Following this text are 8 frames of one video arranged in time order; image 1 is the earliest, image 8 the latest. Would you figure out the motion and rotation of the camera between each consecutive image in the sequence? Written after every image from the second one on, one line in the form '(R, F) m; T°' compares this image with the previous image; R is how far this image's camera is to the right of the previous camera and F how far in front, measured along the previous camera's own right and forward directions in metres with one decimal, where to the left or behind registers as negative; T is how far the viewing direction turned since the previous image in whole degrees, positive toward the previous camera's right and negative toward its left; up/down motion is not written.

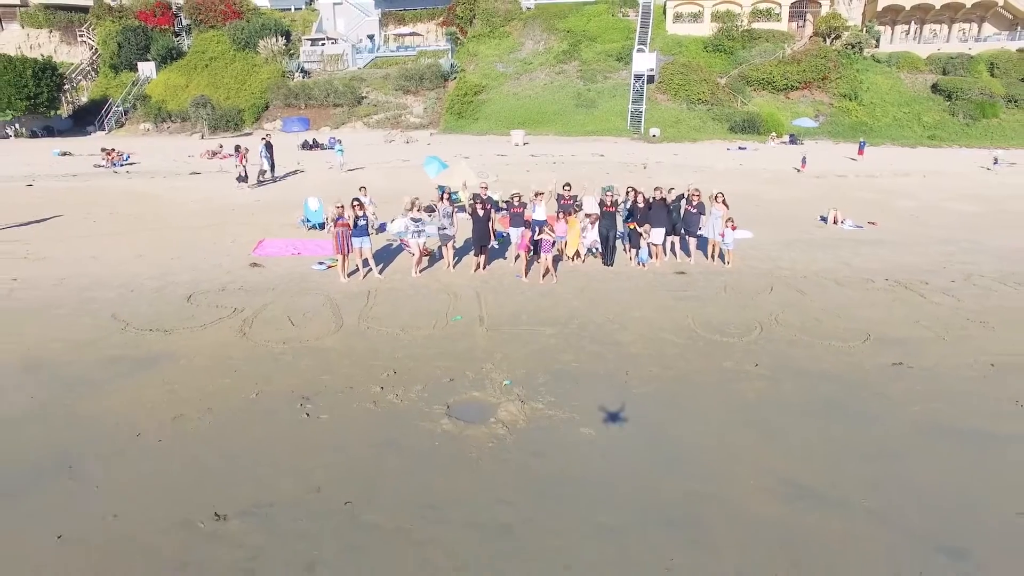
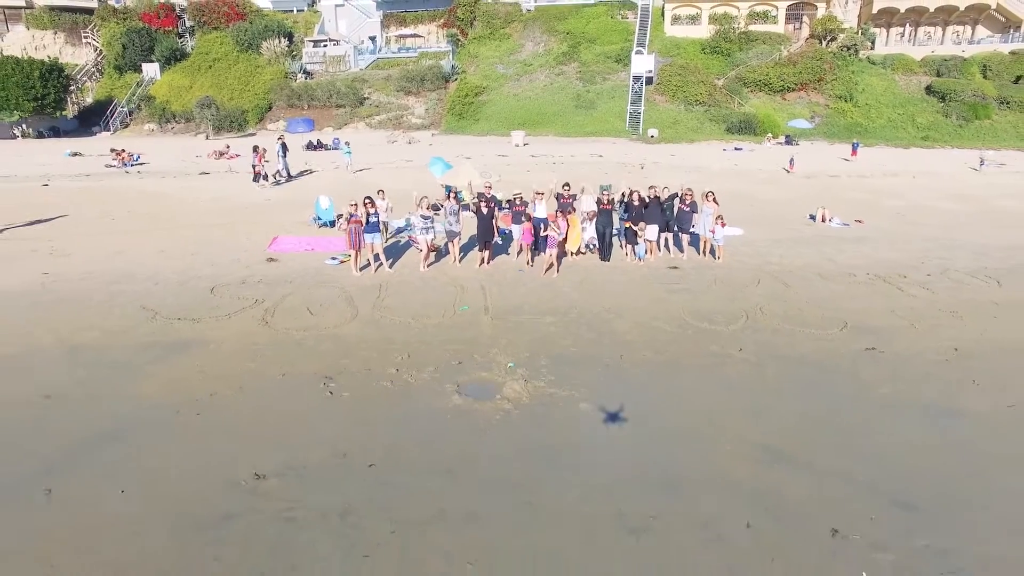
(0.0, -0.6) m; 0°
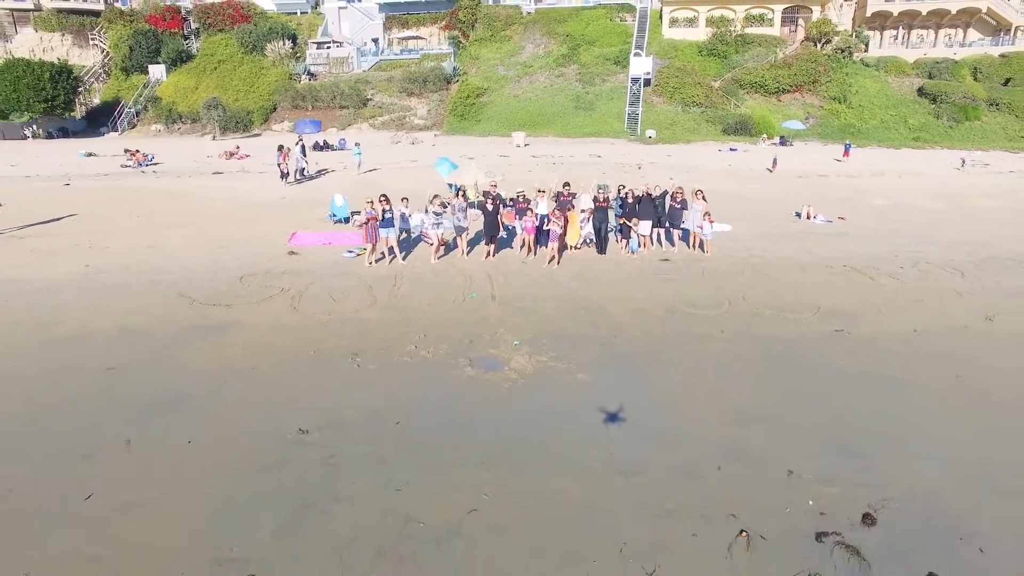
(-0.1, -0.9) m; 0°
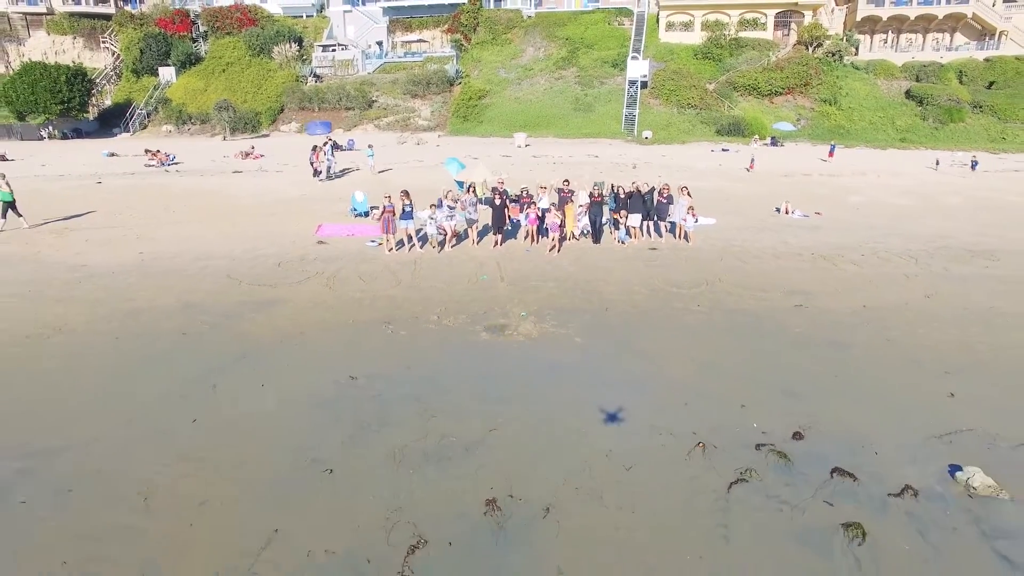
(-0.1, -1.5) m; 0°
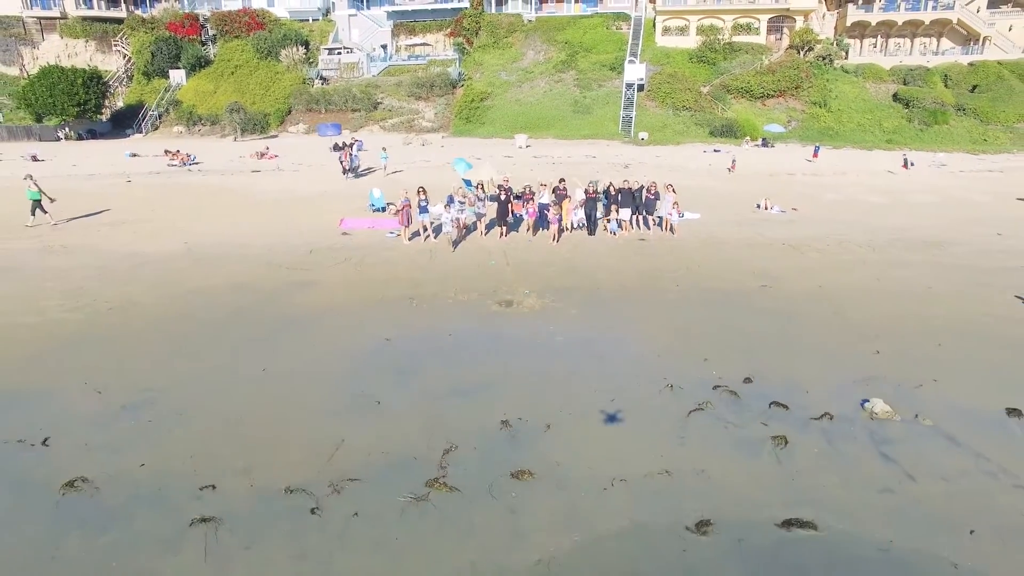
(-0.1, -1.7) m; 0°
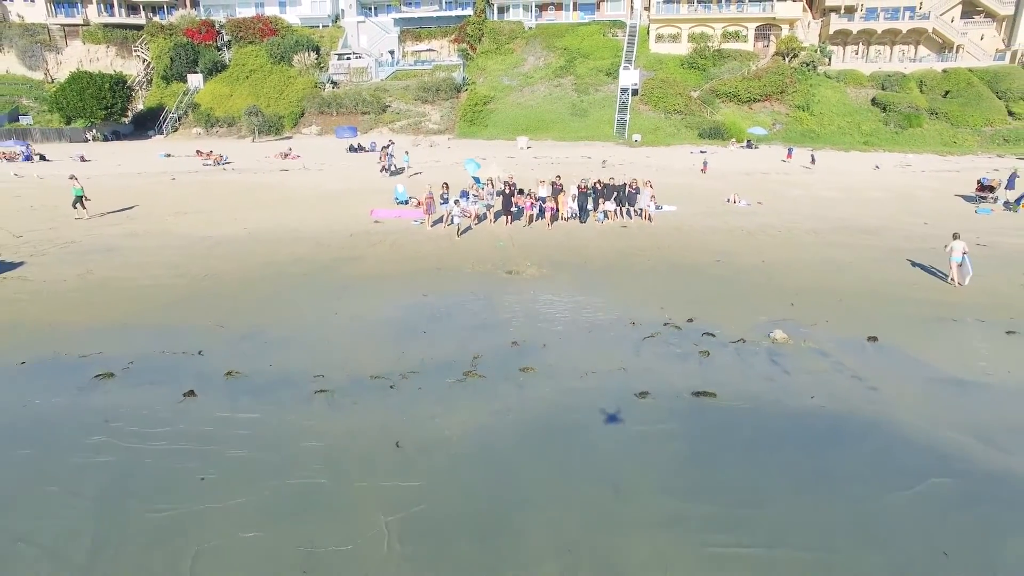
(-0.1, -3.0) m; 0°
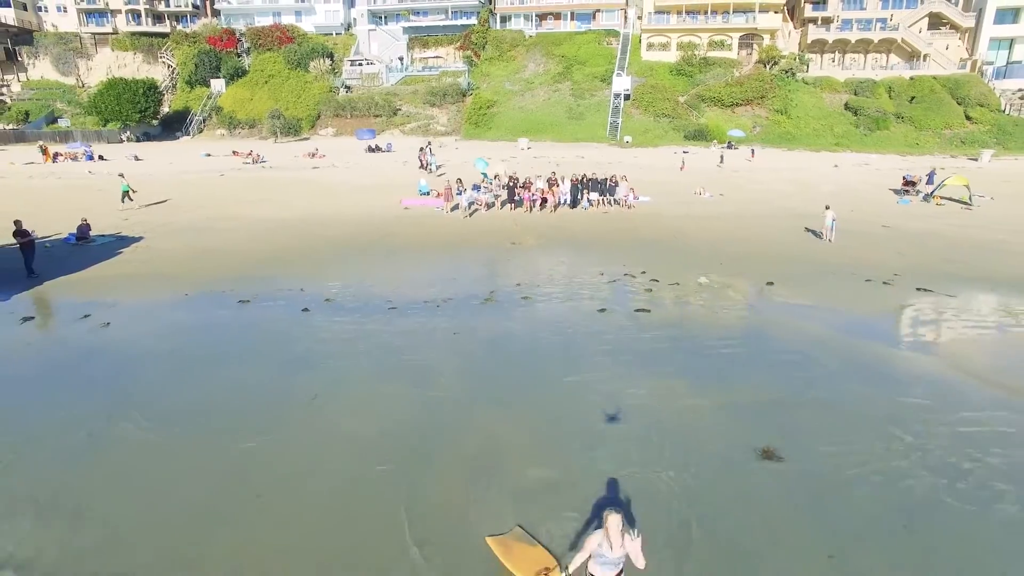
(-0.1, -4.4) m; 0°
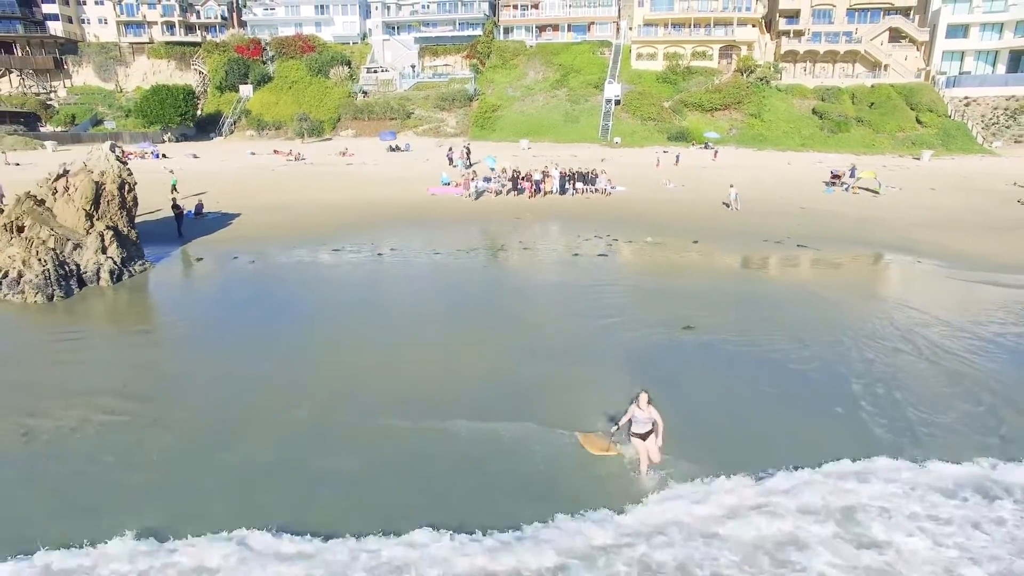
(0.0, -6.3) m; 0°
